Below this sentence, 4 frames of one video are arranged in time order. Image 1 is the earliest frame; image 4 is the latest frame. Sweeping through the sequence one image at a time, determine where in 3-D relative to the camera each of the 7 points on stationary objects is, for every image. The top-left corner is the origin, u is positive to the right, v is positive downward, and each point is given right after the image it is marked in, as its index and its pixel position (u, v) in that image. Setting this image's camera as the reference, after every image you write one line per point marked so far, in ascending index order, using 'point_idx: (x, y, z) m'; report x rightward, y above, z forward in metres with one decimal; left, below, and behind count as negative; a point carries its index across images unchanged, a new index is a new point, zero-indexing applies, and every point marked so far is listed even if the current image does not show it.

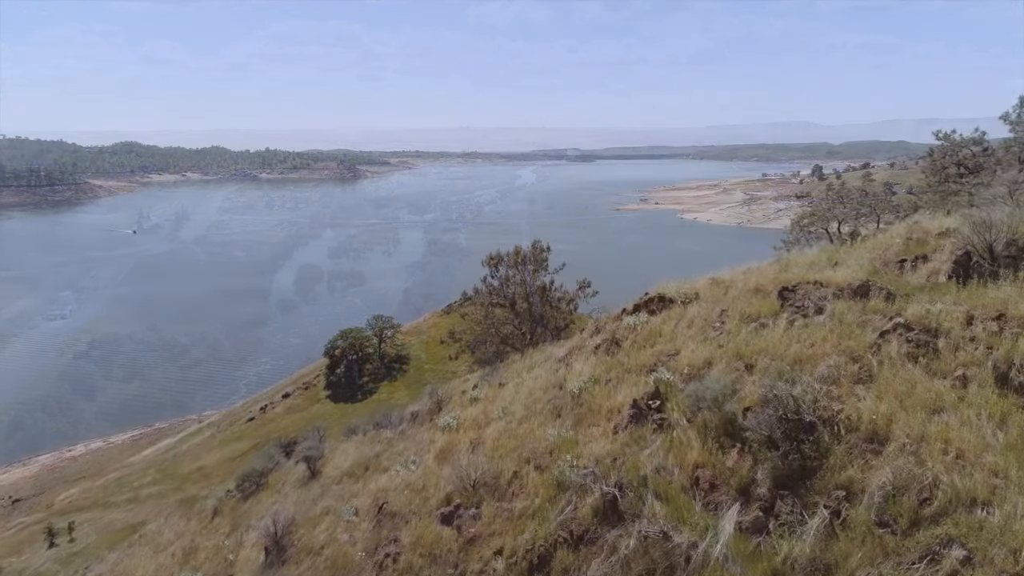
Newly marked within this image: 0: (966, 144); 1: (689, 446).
0: (+14.5, +4.6, +18.1) m
1: (+1.5, -1.3, +4.8) m
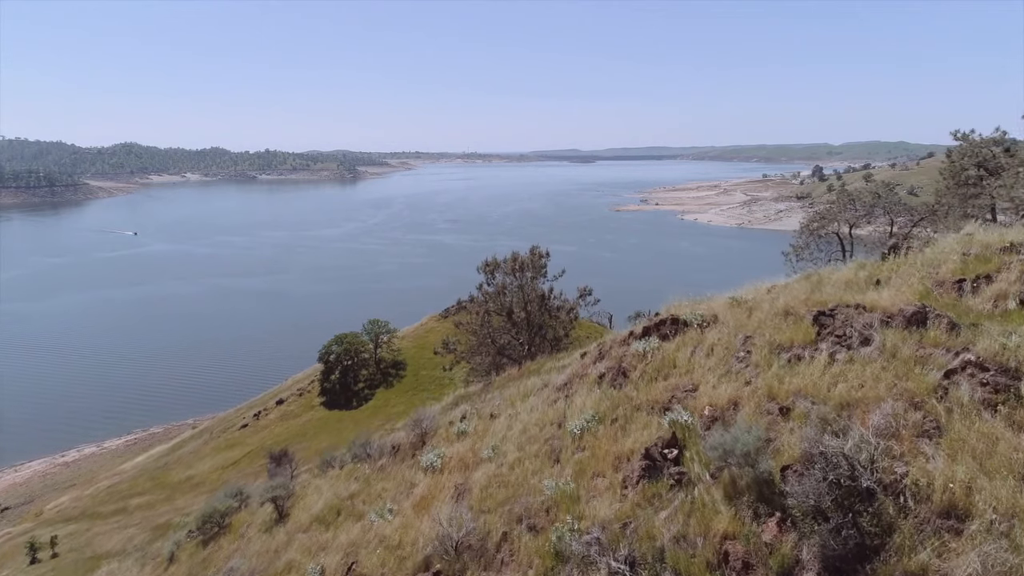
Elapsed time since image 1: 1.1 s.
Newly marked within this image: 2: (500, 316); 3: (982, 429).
0: (+14.4, +4.4, +17.3) m
1: (+1.4, -1.6, +3.9) m
2: (-0.4, -0.8, +17.0) m
3: (+3.0, -0.9, +3.7) m
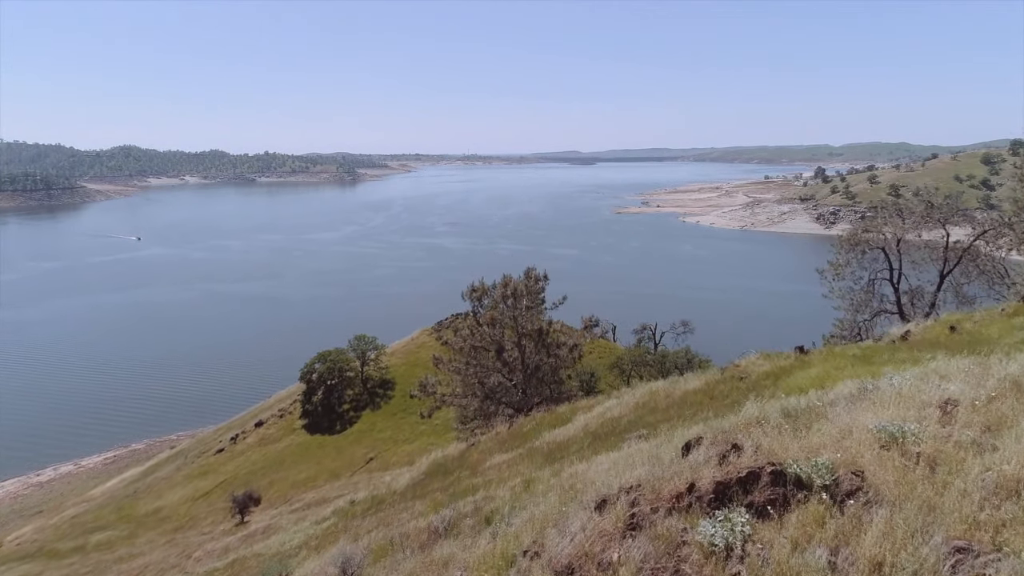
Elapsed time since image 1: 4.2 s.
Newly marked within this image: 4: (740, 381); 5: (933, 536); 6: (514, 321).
0: (+14.2, +3.7, +14.5) m
1: (+1.2, -2.3, +1.1) m
2: (-0.6, -1.6, +14.2) m
3: (+2.8, -1.6, +0.8) m
4: (+3.3, -1.4, +8.2) m
5: (+2.0, -1.2, +2.7) m
6: (+0.1, -0.8, +14.0) m
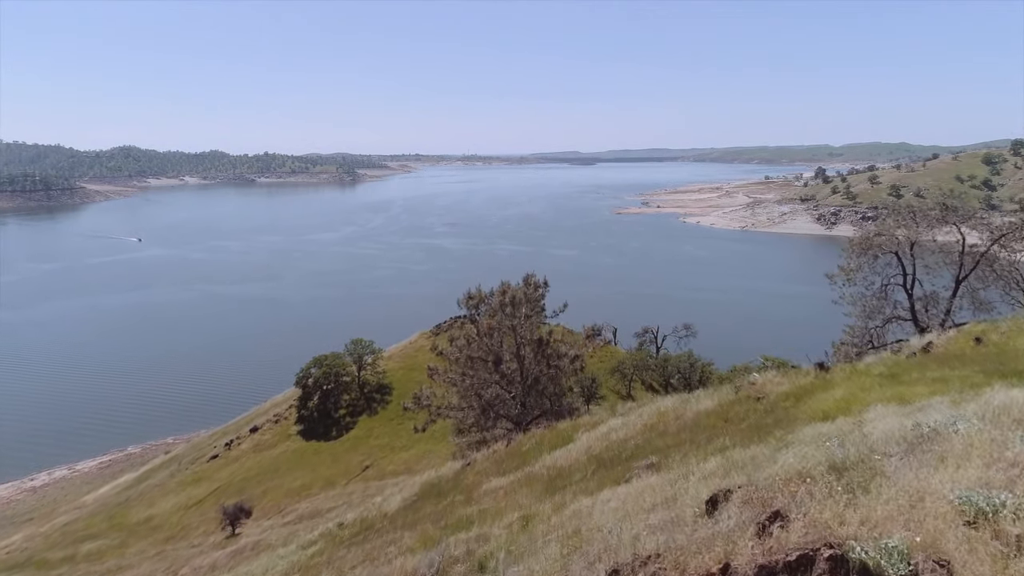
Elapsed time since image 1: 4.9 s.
0: (+14.2, +3.5, +13.8) m
1: (+1.1, -2.4, +0.4) m
2: (-0.6, -1.8, +13.5) m
3: (+2.8, -1.8, +0.2) m
4: (+3.3, -1.5, +7.5) m
5: (+1.9, -1.3, +2.0) m
6: (+0.1, -1.0, +13.3) m
